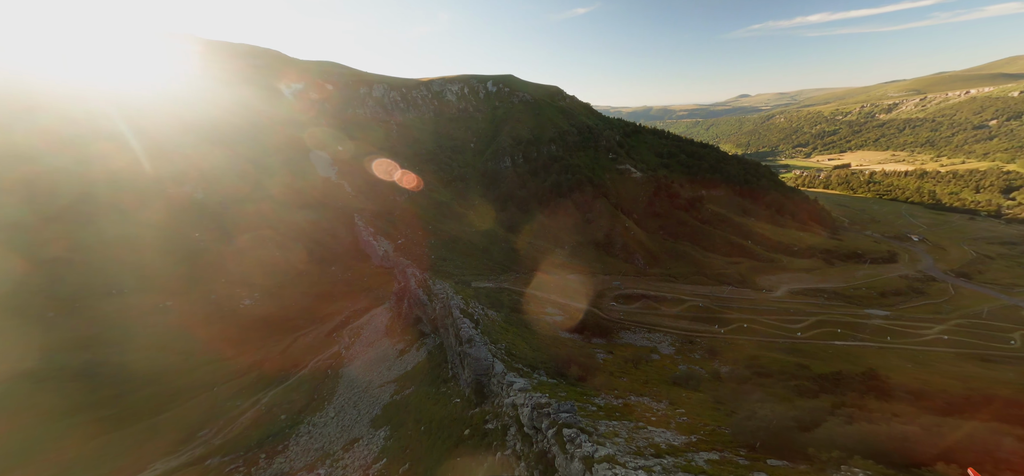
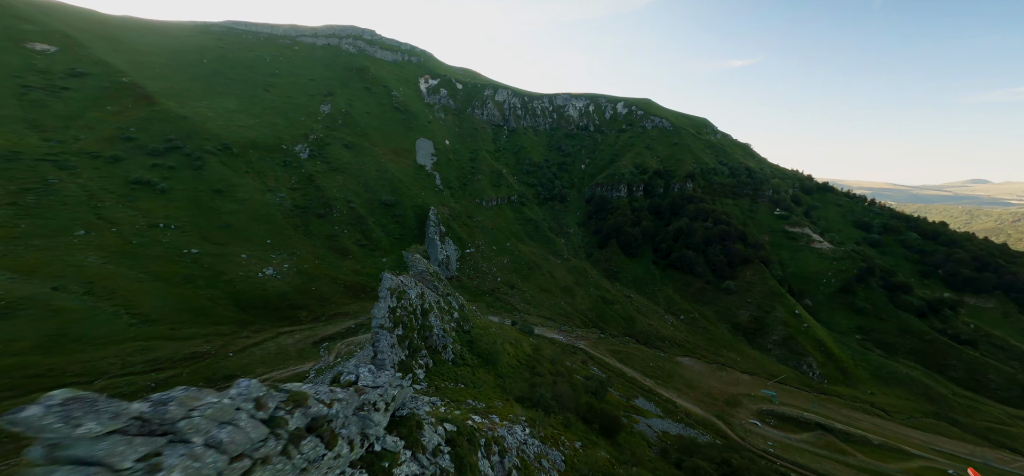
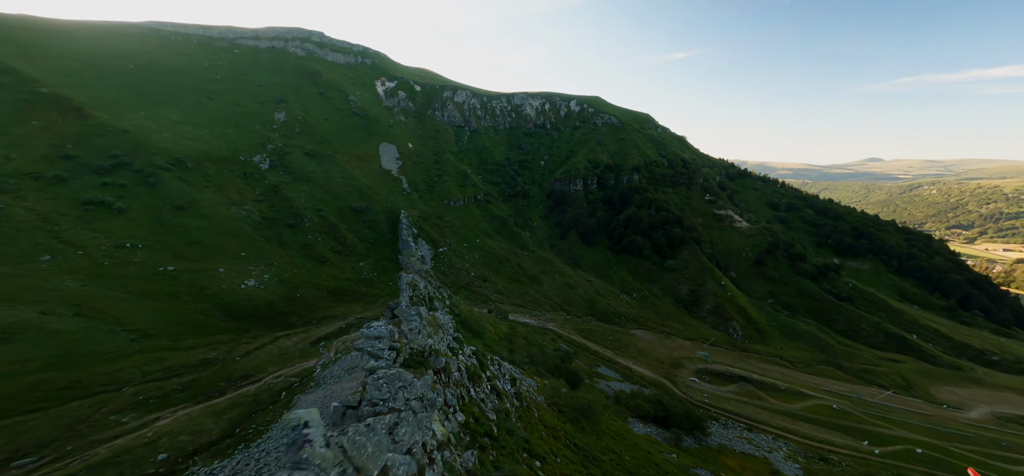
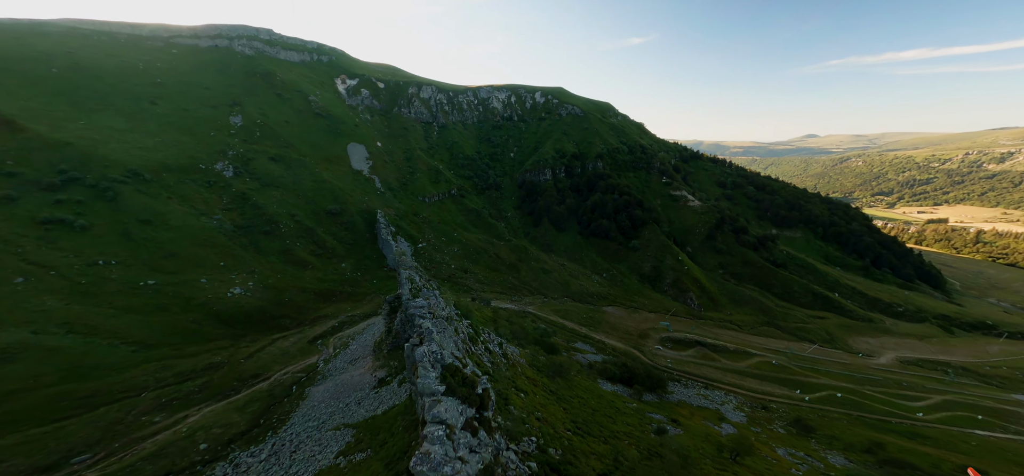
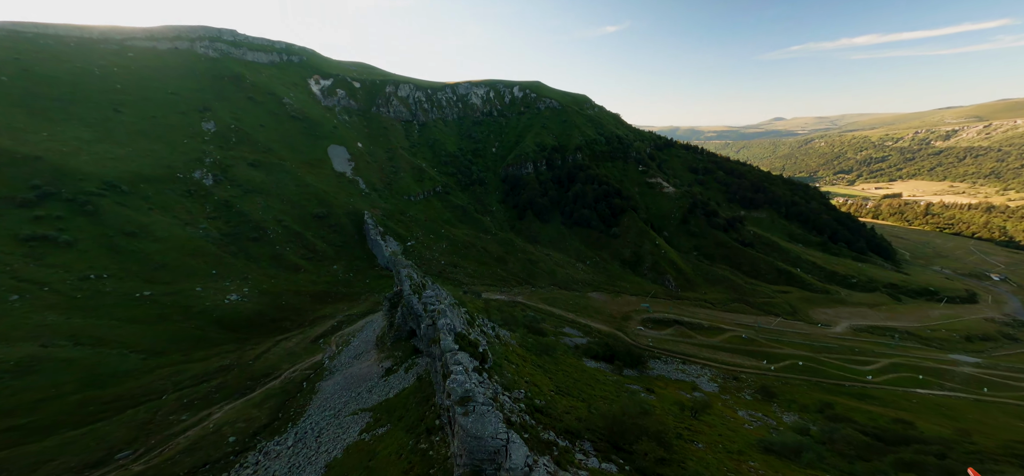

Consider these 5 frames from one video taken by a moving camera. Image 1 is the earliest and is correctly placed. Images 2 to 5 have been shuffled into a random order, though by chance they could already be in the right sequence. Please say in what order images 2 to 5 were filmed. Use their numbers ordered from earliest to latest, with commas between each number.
5, 4, 3, 2
